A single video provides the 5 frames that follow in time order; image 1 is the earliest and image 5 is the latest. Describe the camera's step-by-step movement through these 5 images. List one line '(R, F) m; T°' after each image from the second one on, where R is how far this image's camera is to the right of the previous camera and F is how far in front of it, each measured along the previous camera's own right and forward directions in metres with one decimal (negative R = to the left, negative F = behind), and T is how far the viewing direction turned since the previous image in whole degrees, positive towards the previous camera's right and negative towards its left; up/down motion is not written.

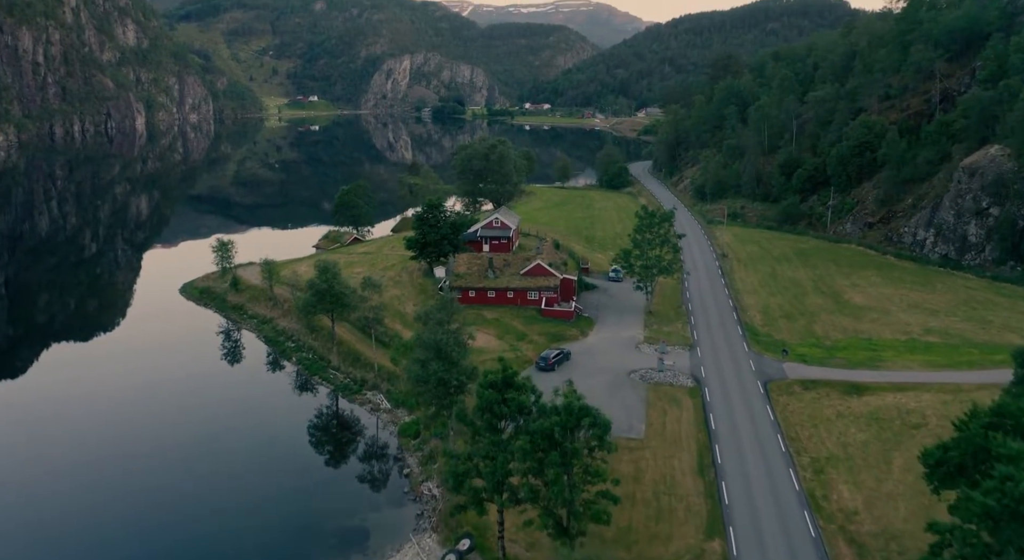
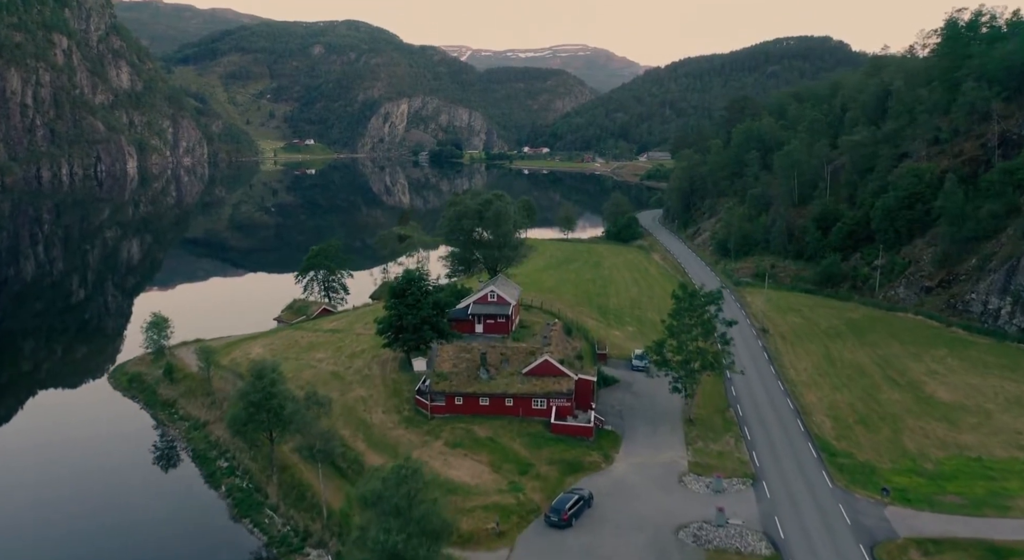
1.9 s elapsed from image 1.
(-0.1, +10.6) m; 0°
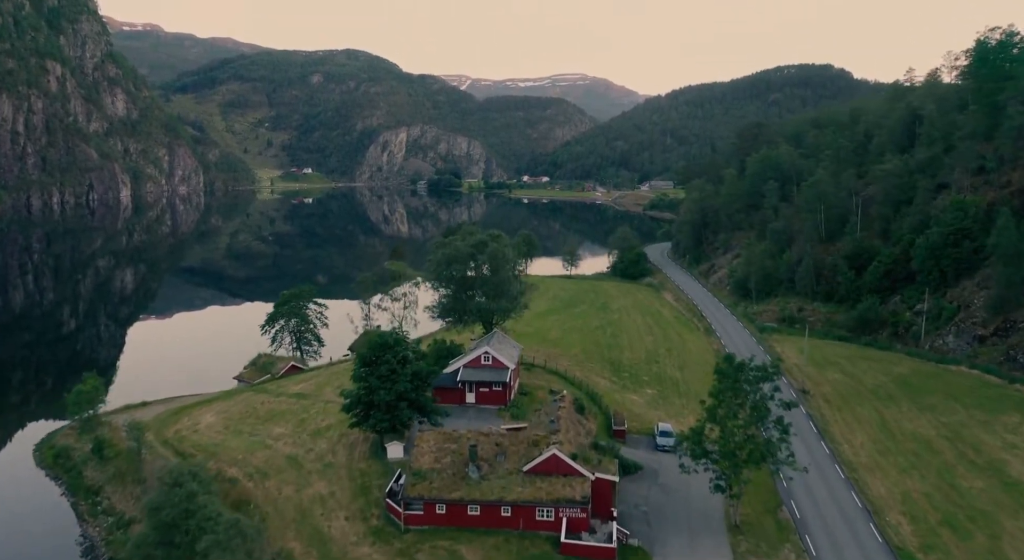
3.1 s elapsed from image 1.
(+0.1, +7.4) m; 0°
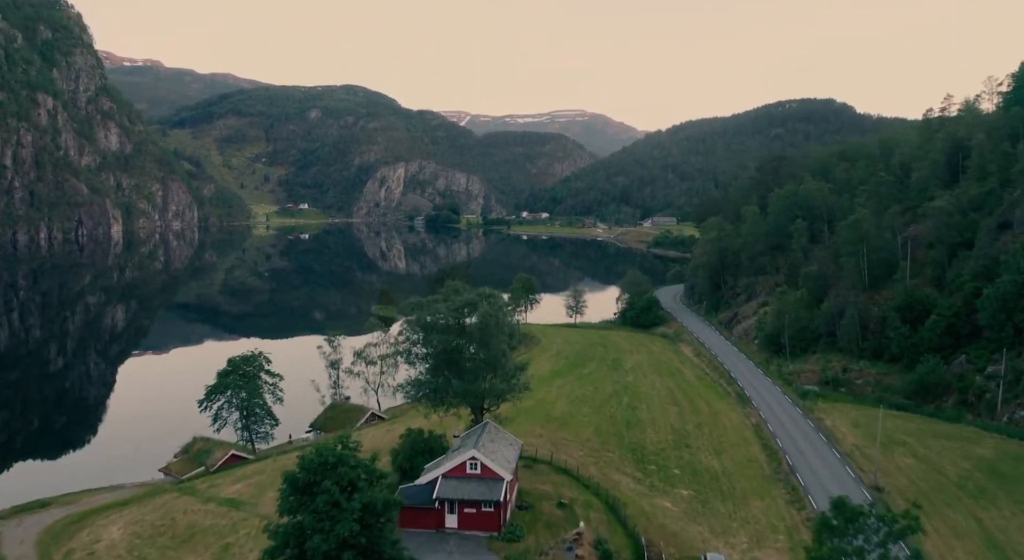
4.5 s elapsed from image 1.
(+0.1, +9.2) m; 0°
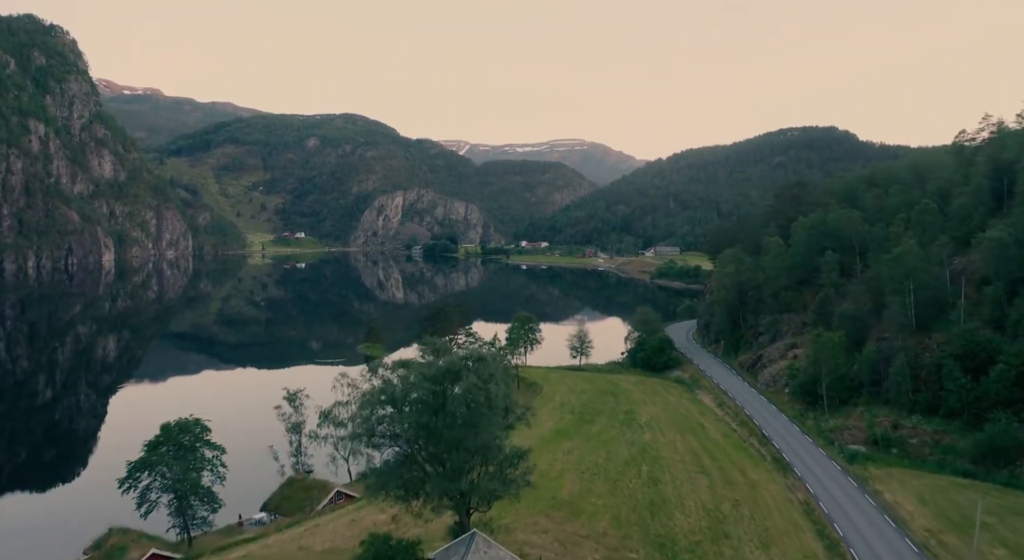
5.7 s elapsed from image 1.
(+0.1, +7.6) m; 0°
